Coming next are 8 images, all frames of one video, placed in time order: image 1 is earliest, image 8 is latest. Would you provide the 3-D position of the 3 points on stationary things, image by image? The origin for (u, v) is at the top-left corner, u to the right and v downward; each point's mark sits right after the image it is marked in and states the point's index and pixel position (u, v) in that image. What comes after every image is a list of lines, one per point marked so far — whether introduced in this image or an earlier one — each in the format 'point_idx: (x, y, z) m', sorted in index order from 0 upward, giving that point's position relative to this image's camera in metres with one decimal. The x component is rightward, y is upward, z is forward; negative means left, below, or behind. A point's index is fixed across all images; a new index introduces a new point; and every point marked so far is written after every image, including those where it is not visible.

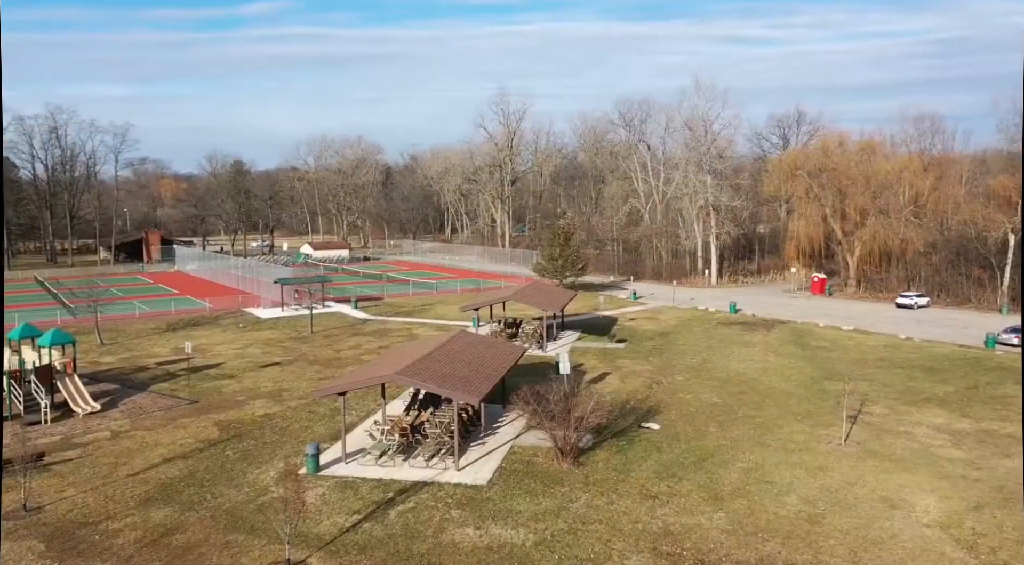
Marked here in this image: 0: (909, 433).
0: (+8.5, -3.3, +15.5) m
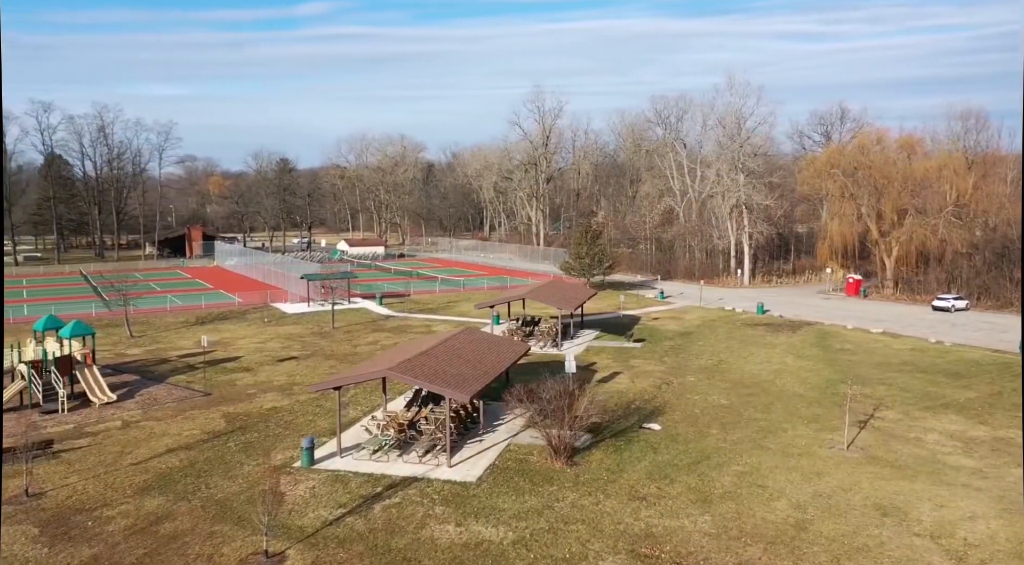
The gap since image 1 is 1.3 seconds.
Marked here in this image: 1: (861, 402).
0: (+8.5, -3.3, +15.0) m
1: (+9.0, -3.1, +18.6) m
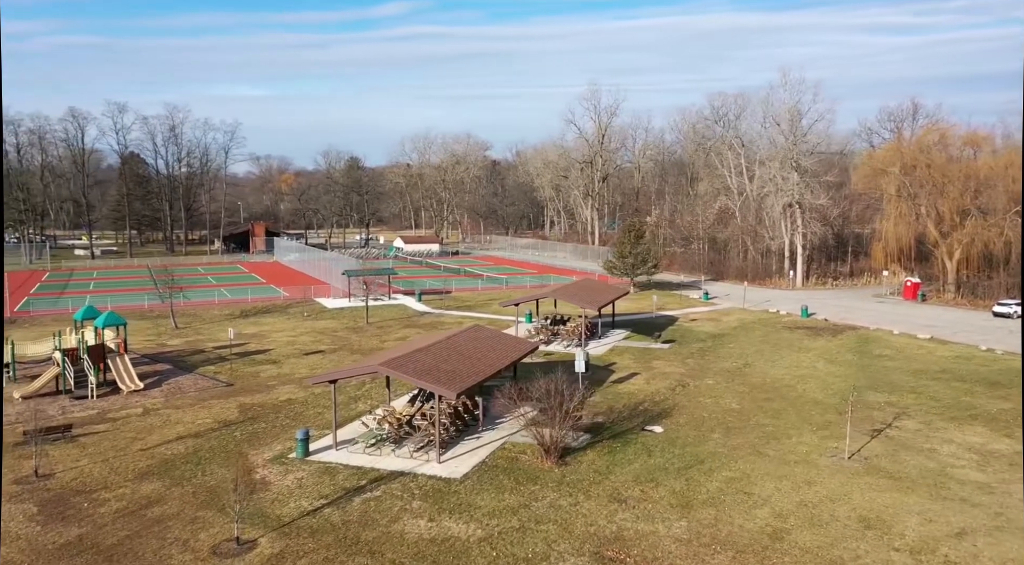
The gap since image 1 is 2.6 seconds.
0: (+8.3, -3.3, +14.3) m
1: (+9.2, -3.2, +17.8) m
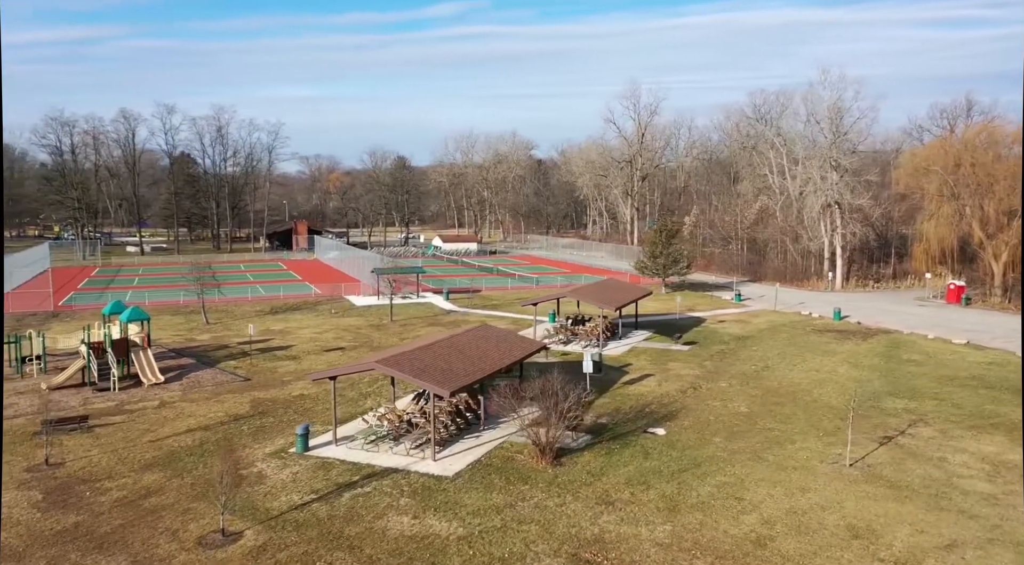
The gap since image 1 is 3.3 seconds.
0: (+8.2, -3.4, +13.8) m
1: (+9.3, -3.2, +17.3) m
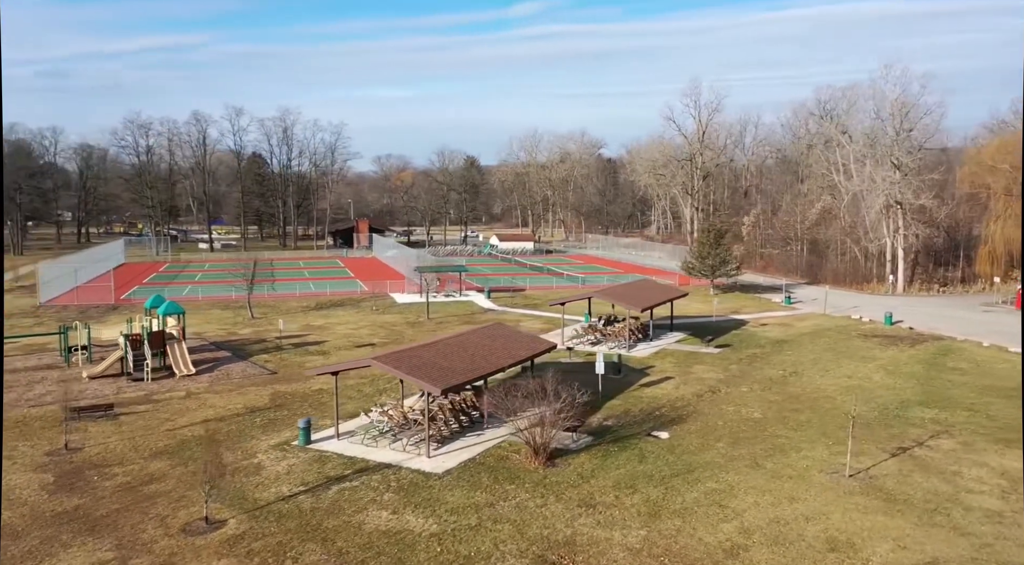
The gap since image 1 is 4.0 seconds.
0: (+8.0, -3.5, +13.1) m
1: (+9.4, -3.3, +16.5) m
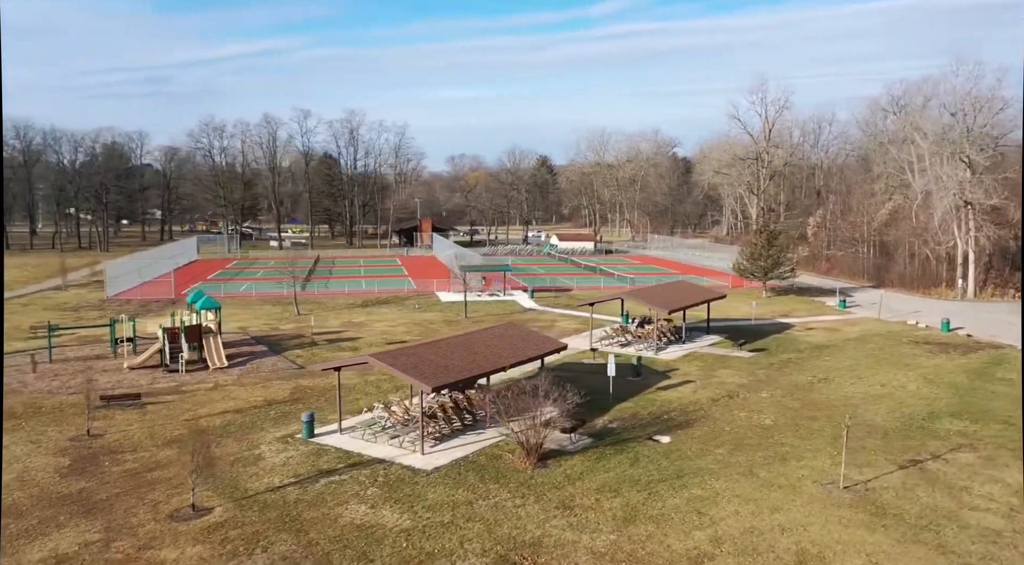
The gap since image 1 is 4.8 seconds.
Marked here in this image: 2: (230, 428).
0: (+7.8, -3.6, +12.4) m
1: (+9.4, -3.4, +15.7) m
2: (-6.4, -3.3, +16.3) m
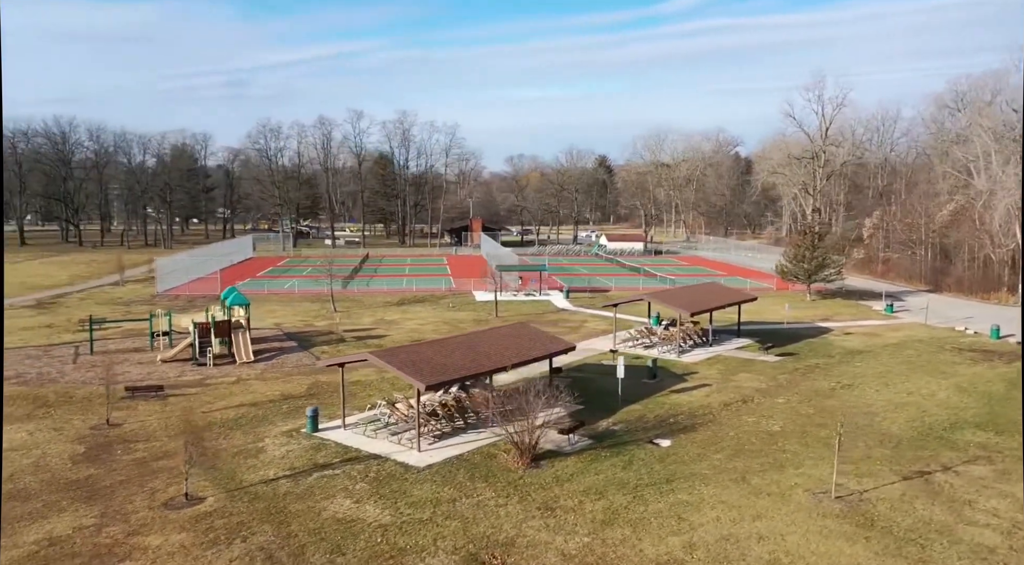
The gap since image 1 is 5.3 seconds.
0: (+7.5, -3.7, +11.9) m
1: (+9.4, -3.5, +15.1) m
2: (-6.3, -3.2, +16.8) m
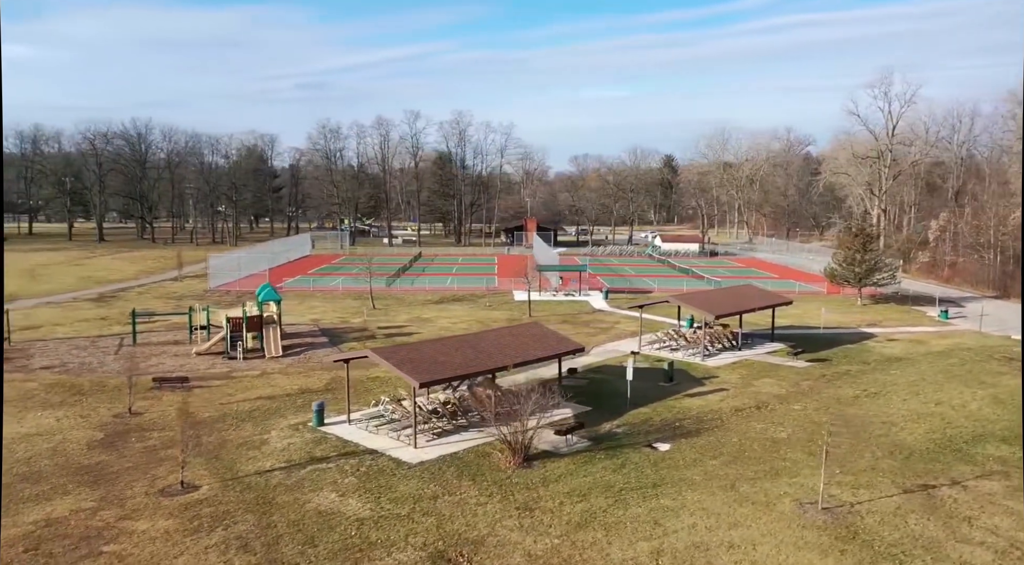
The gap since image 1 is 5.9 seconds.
0: (+7.2, -3.8, +11.4) m
1: (+9.3, -3.7, +14.4) m
2: (-6.2, -3.2, +17.4) m
